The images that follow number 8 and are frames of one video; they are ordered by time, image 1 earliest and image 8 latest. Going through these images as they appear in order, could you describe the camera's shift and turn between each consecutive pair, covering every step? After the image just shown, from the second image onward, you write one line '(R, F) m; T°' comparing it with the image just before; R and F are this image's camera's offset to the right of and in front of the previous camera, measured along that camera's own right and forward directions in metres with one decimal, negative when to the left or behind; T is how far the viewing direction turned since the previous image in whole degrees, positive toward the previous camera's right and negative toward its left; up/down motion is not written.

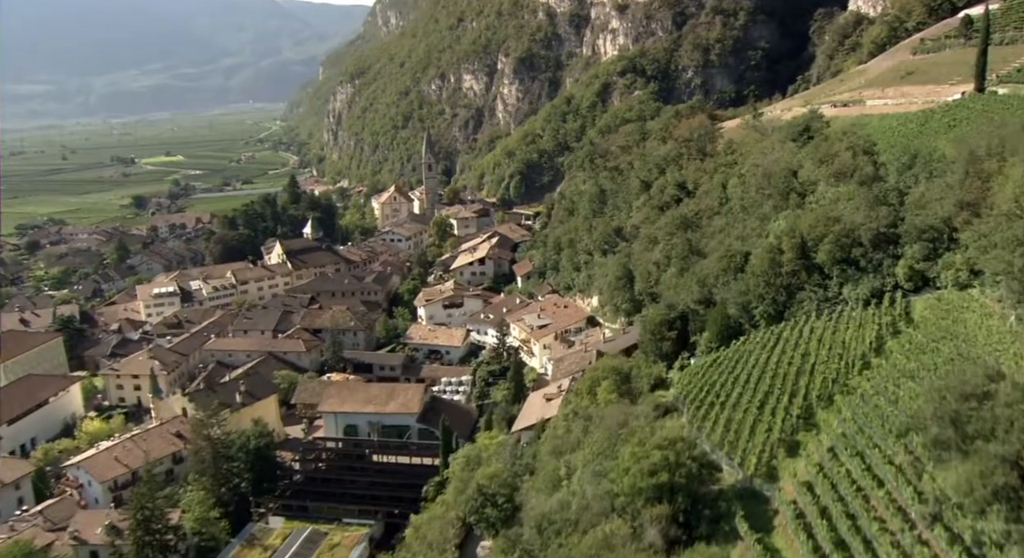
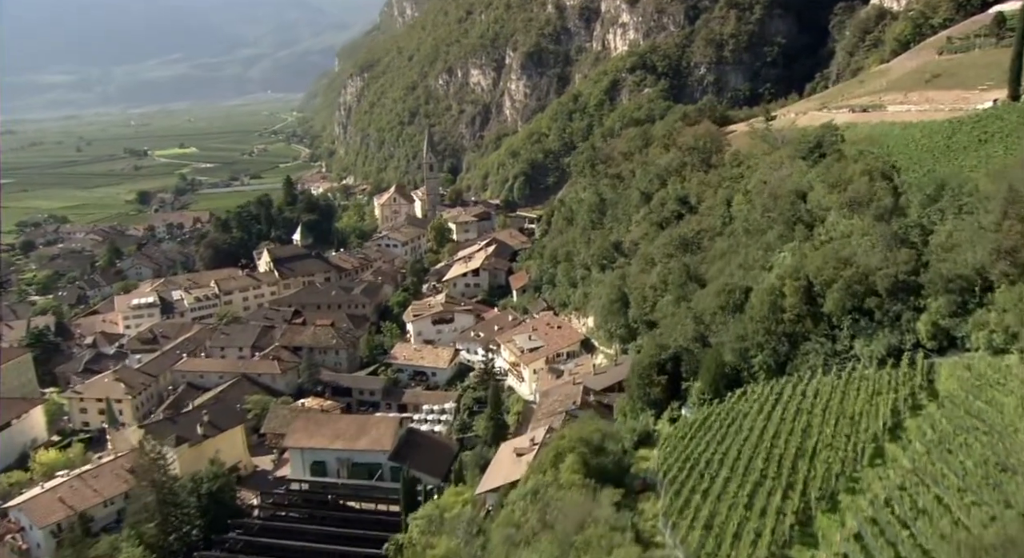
(+1.1, +2.7) m; -1°
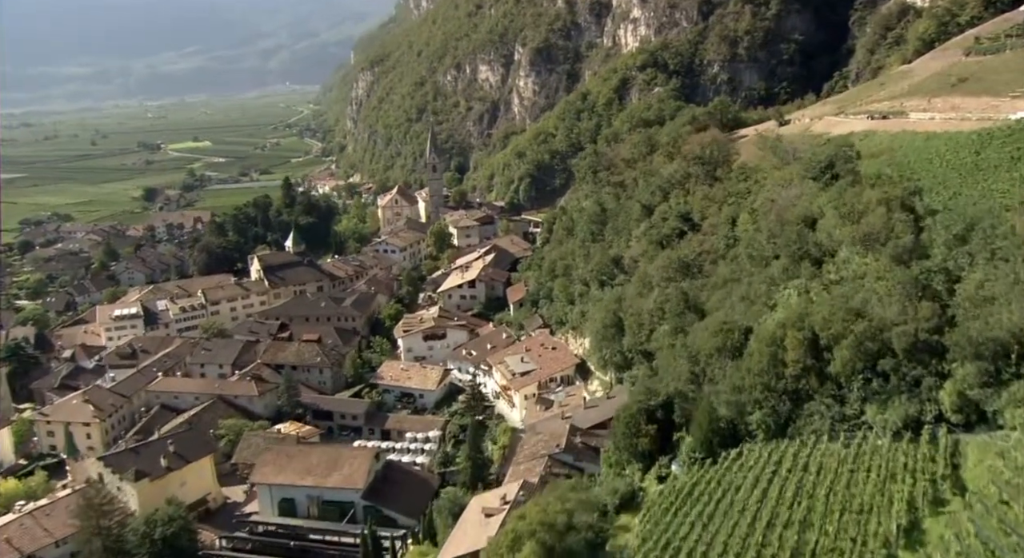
(+0.9, +2.3) m; -1°
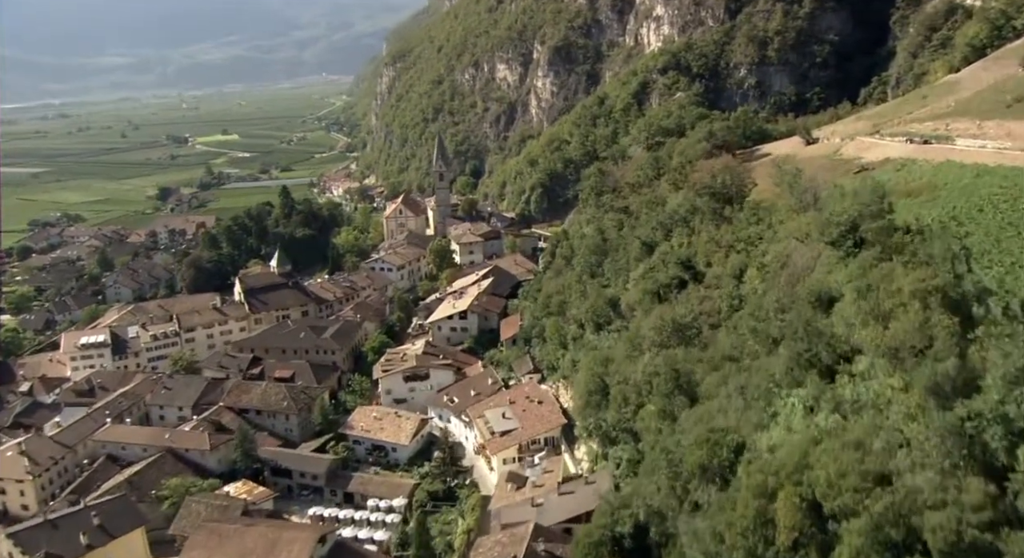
(+1.7, +4.0) m; -2°
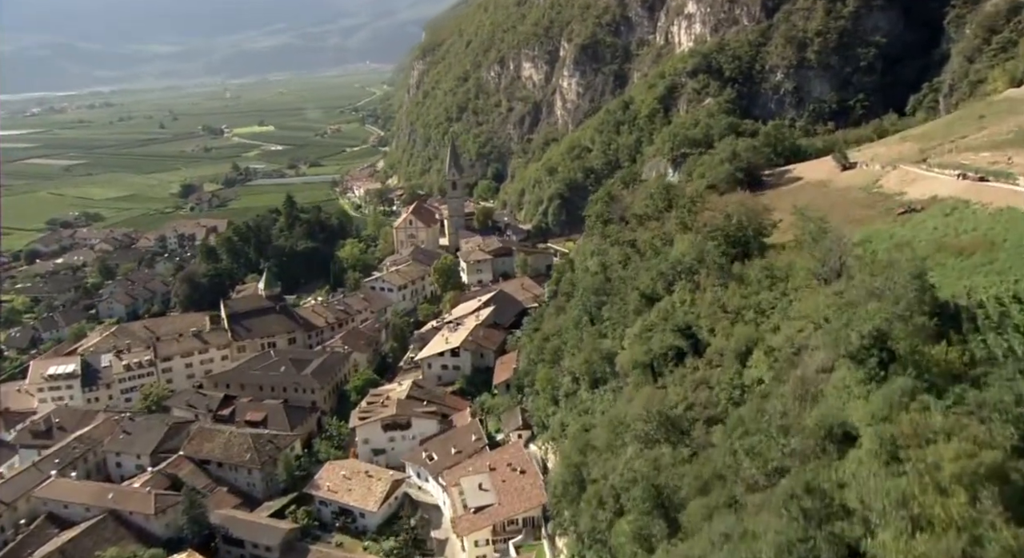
(+1.6, +3.8) m; -3°
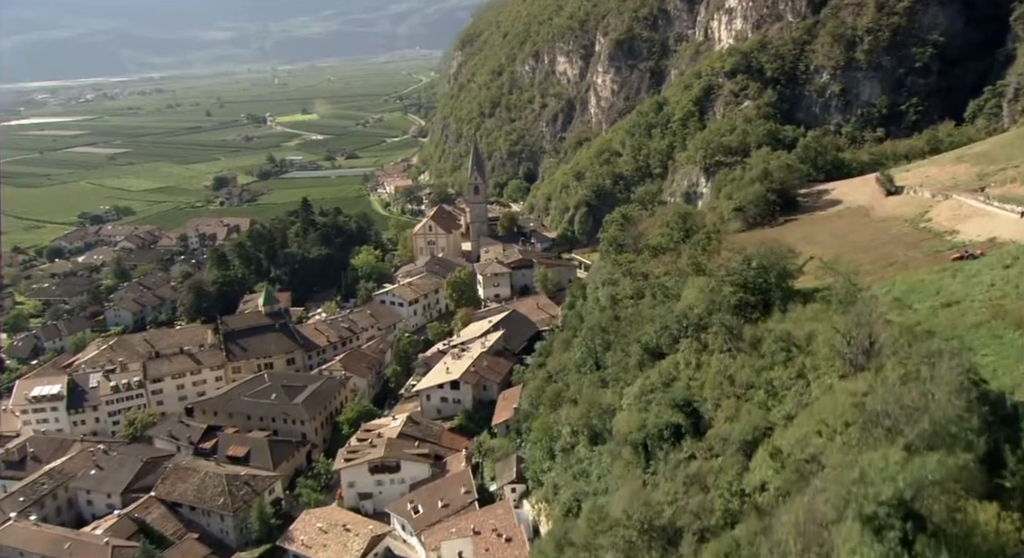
(+1.4, +3.0) m; -3°
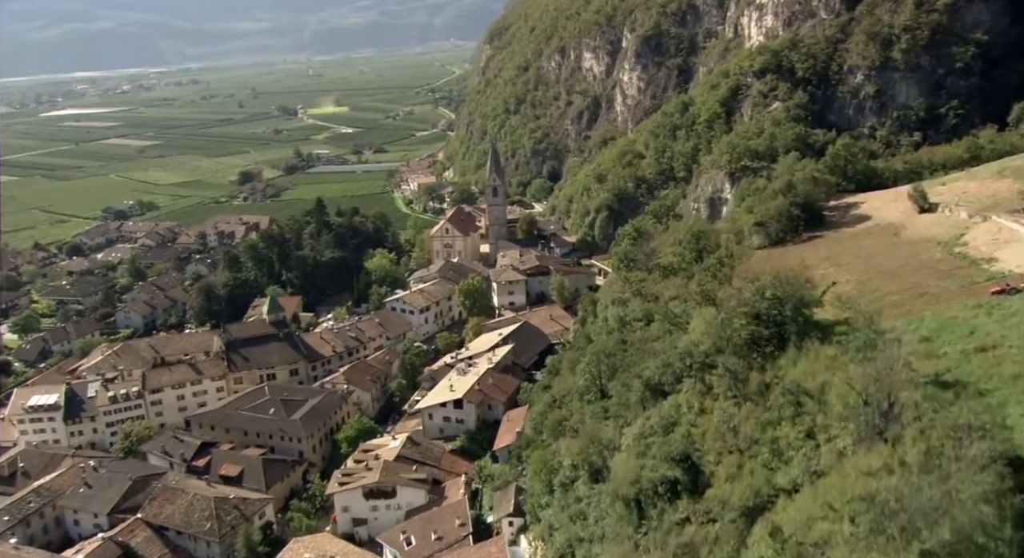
(+0.8, +1.6) m; -2°
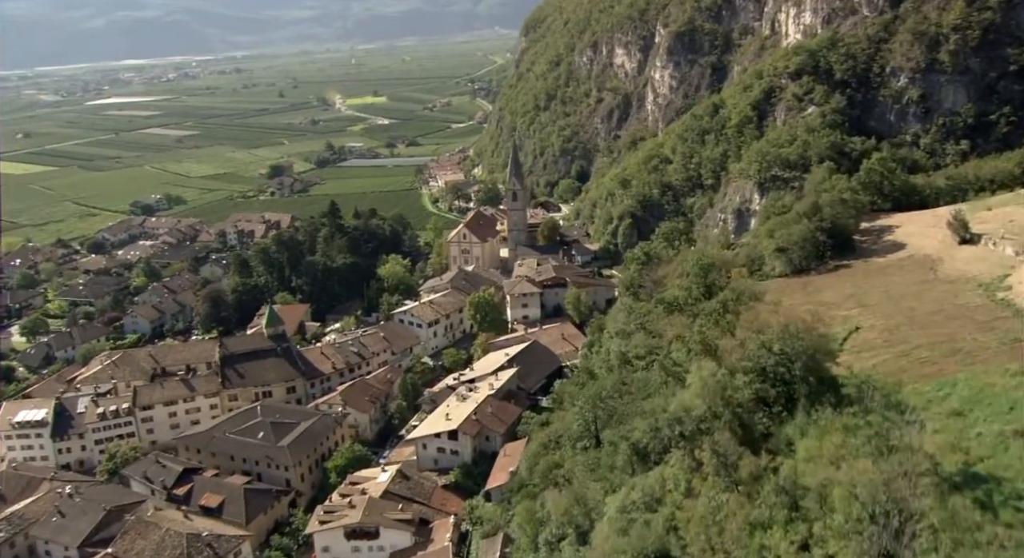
(+1.2, +2.2) m; -3°
